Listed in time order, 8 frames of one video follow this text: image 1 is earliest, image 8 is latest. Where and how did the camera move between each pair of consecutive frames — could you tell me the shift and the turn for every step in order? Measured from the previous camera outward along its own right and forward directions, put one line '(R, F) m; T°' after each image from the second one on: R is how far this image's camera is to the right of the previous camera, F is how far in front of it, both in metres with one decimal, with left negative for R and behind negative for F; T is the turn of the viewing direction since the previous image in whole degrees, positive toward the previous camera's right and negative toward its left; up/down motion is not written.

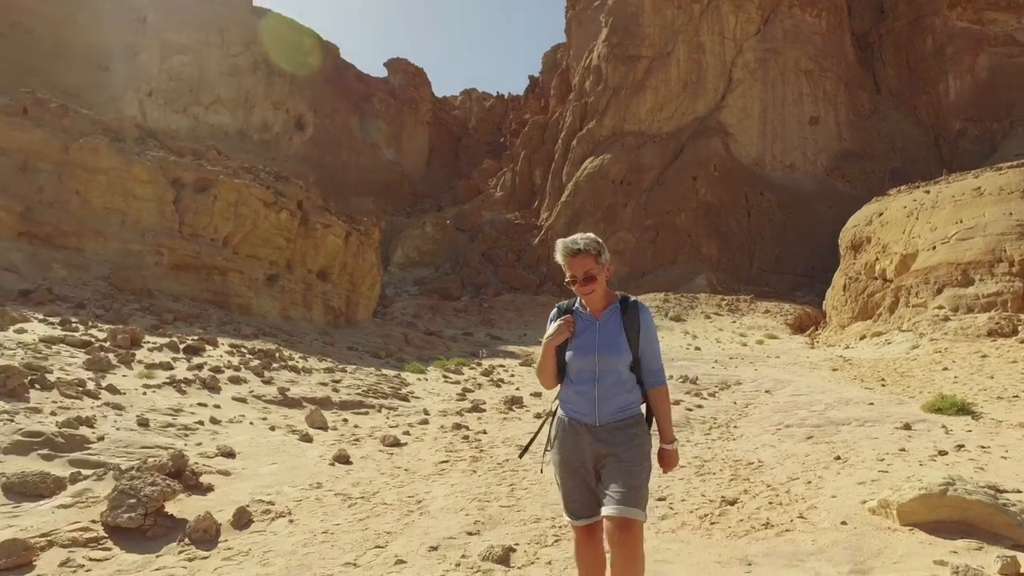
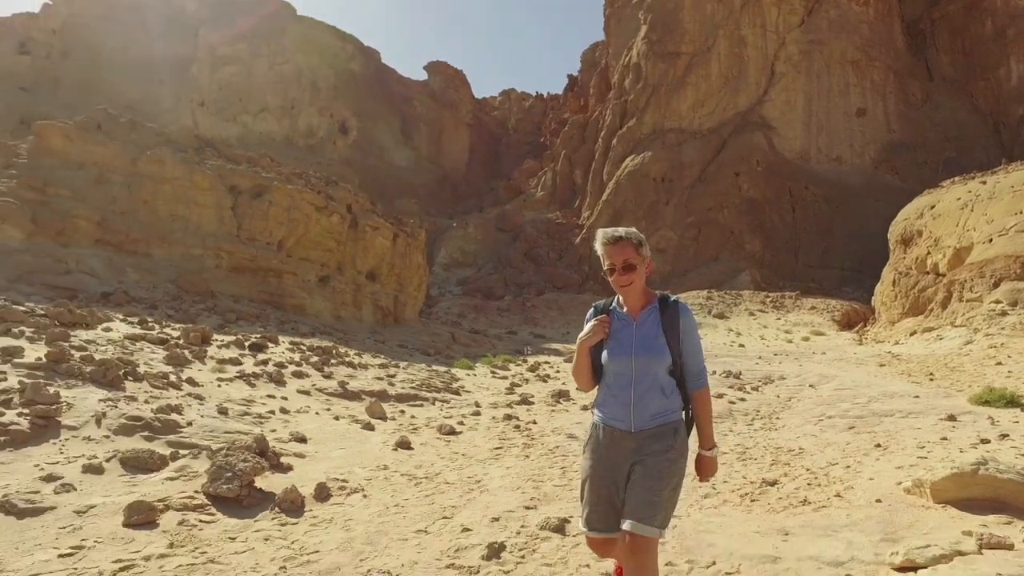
(-0.1, -0.3) m; -4°
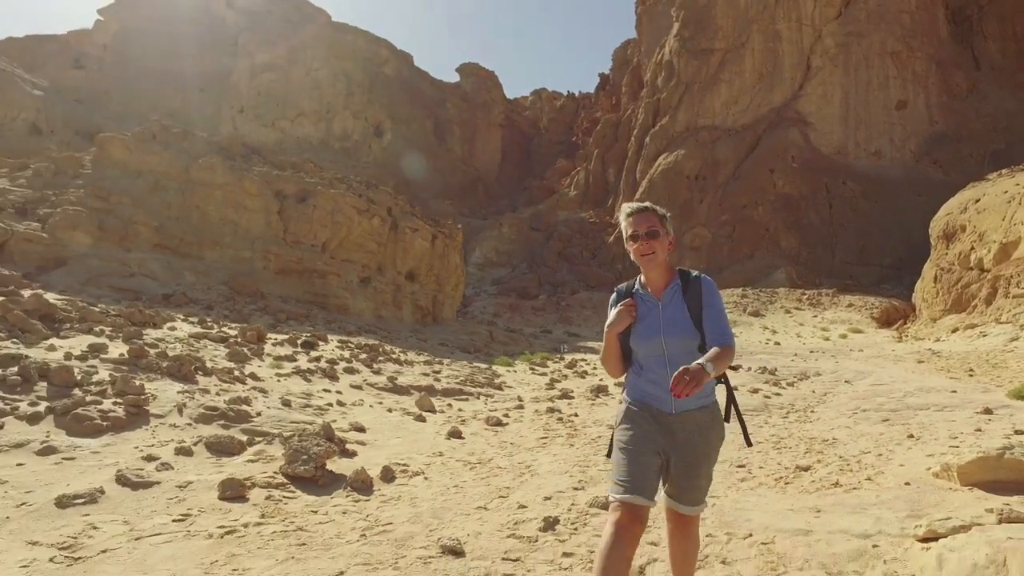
(-0.1, -0.3) m; -3°
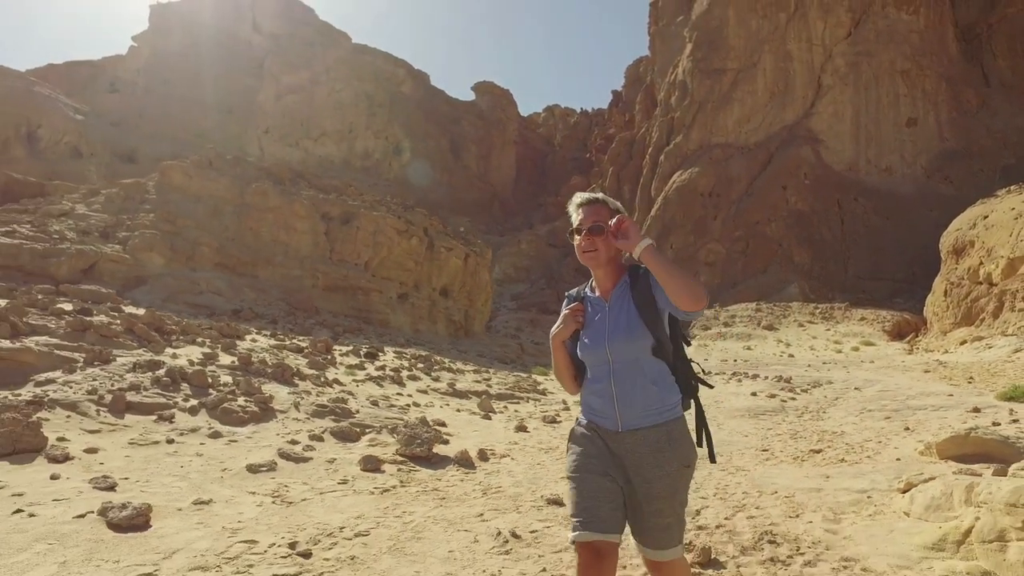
(-0.4, -1.0) m; -1°
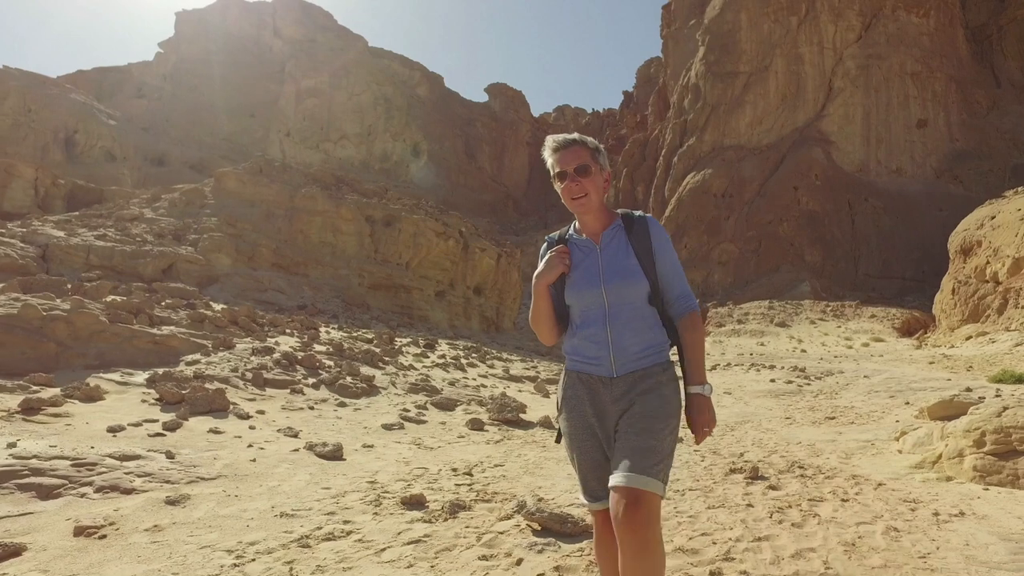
(-0.5, -1.1) m; -1°
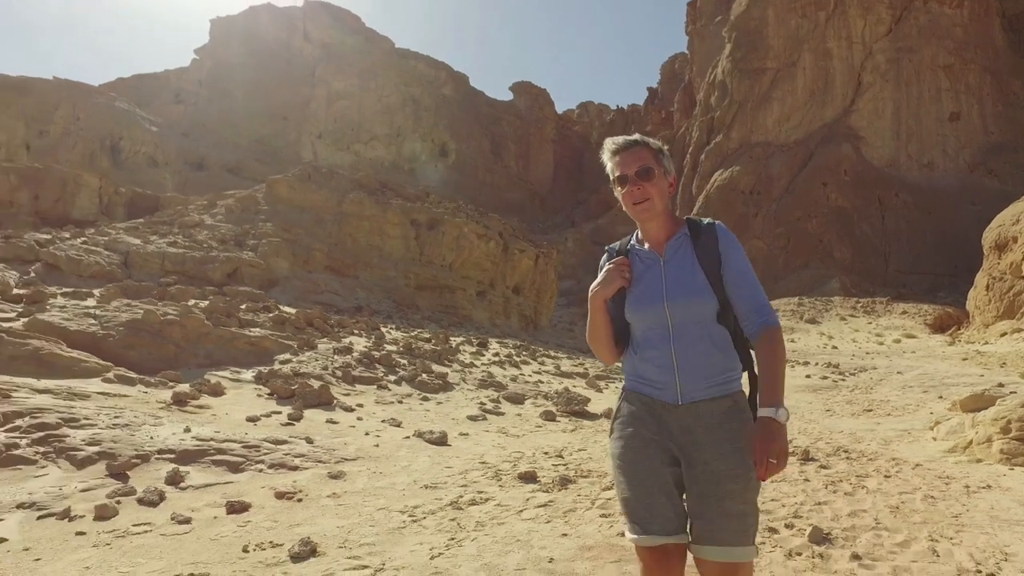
(-0.4, -0.7) m; -2°
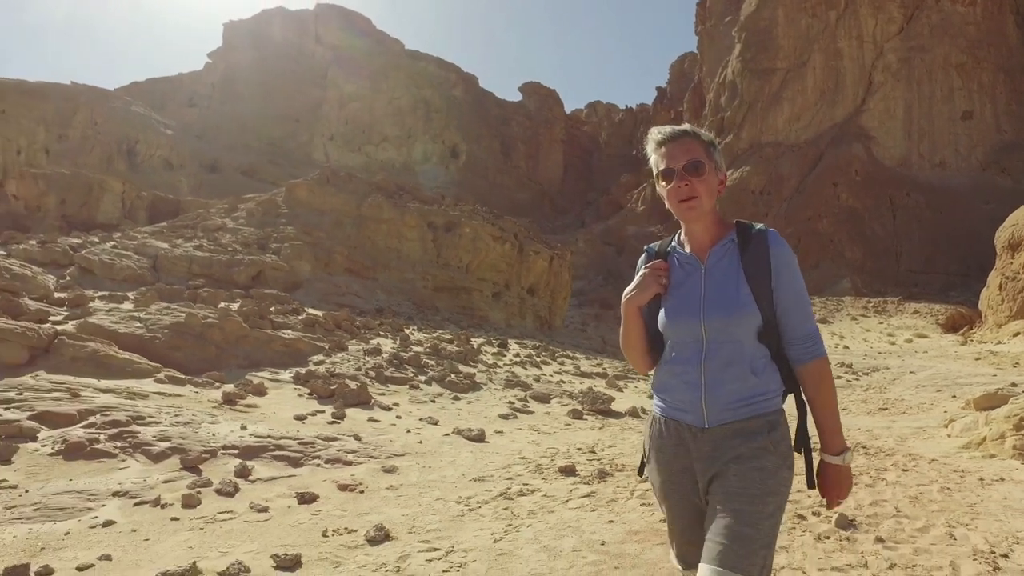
(-0.2, -0.3) m; -1°
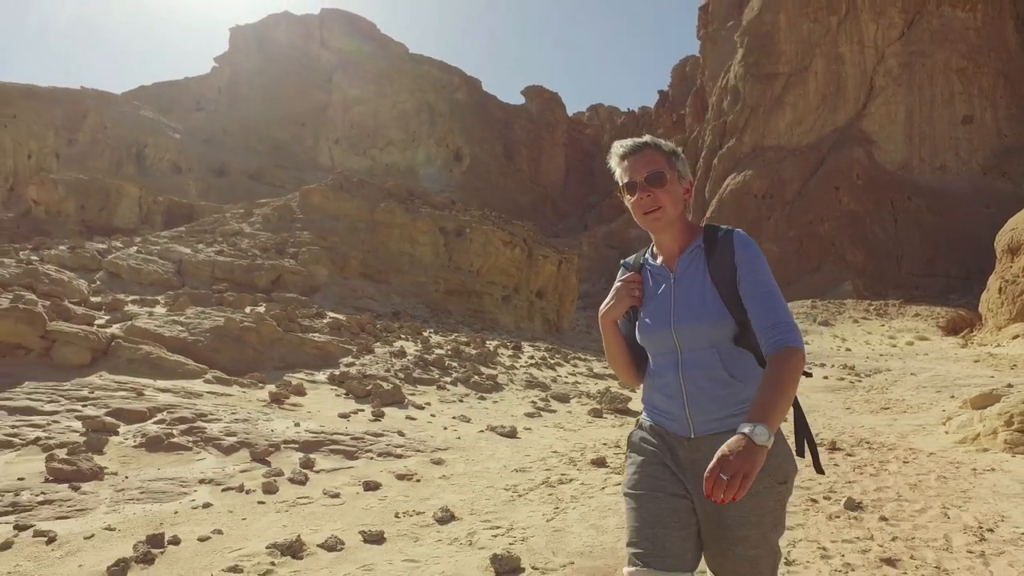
(-0.2, -0.4) m; 0°
